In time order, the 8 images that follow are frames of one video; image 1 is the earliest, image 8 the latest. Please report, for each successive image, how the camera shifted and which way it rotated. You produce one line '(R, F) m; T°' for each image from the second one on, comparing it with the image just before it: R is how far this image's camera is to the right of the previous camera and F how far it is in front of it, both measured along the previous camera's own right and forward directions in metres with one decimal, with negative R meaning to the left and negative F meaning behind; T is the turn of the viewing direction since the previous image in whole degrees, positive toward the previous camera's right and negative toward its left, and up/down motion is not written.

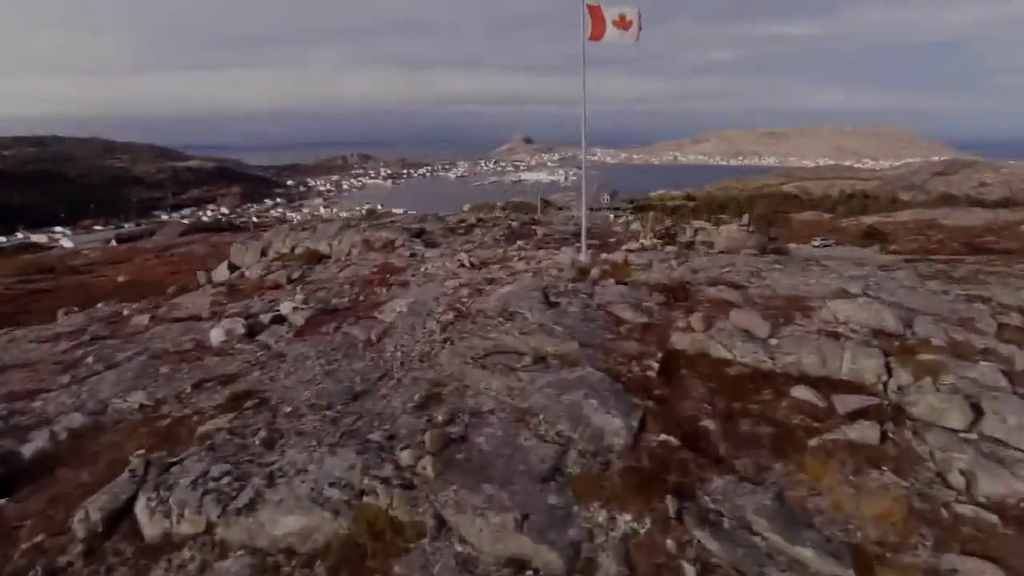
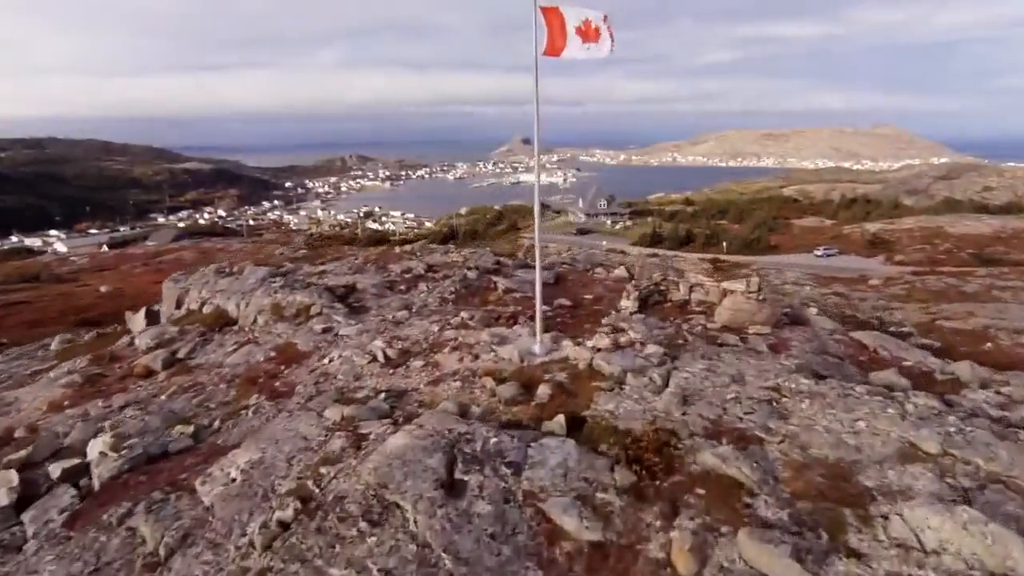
(+0.3, +1.4) m; 0°
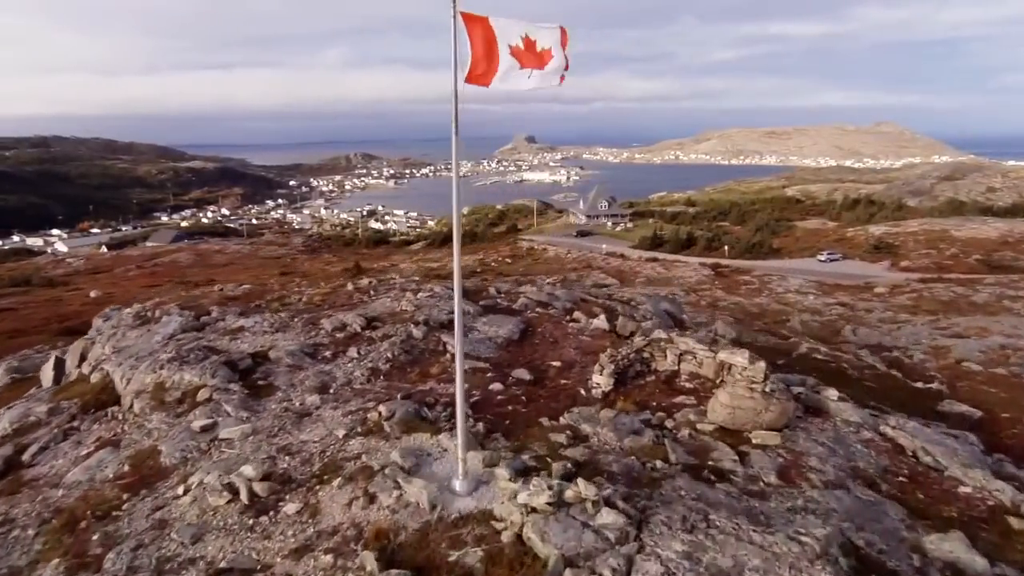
(+0.2, +1.1) m; 0°
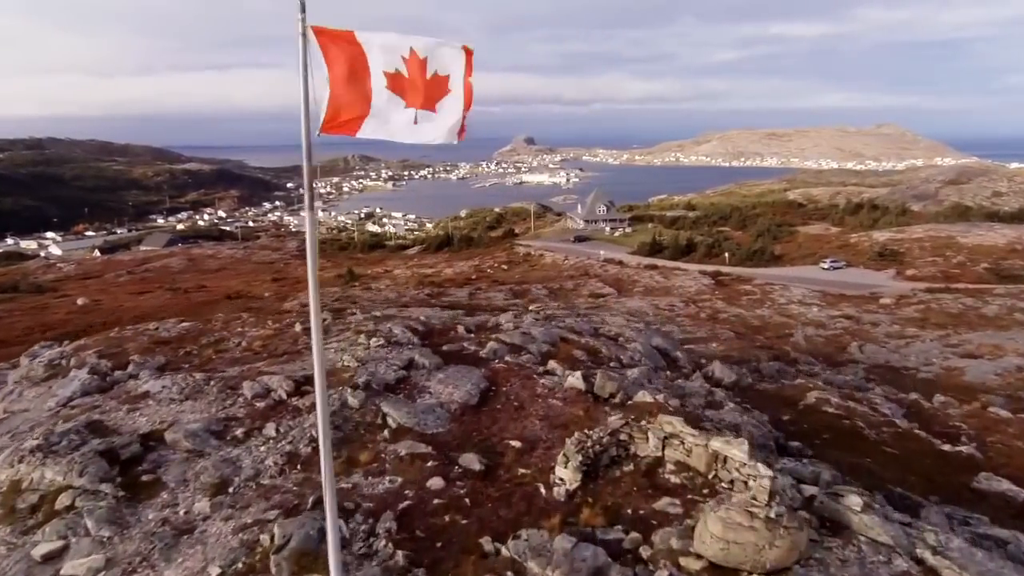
(+0.2, +0.9) m; 0°
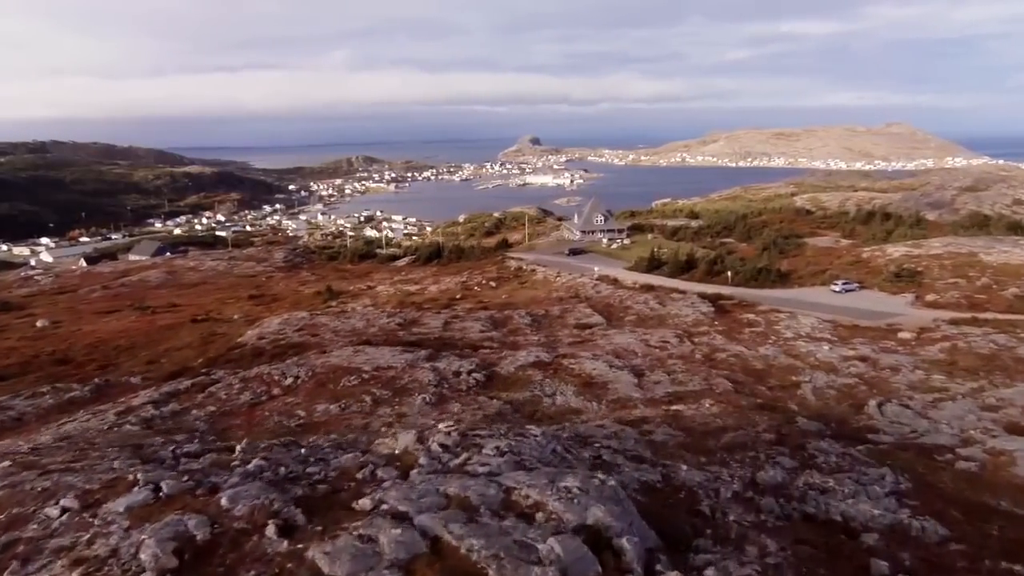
(+0.7, +2.6) m; 0°
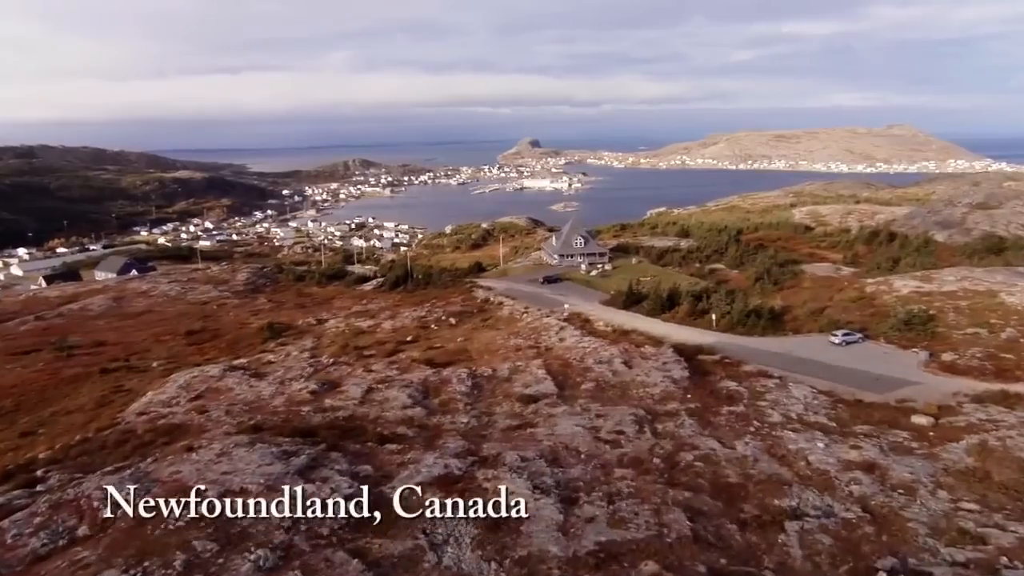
(+1.4, +4.5) m; 0°
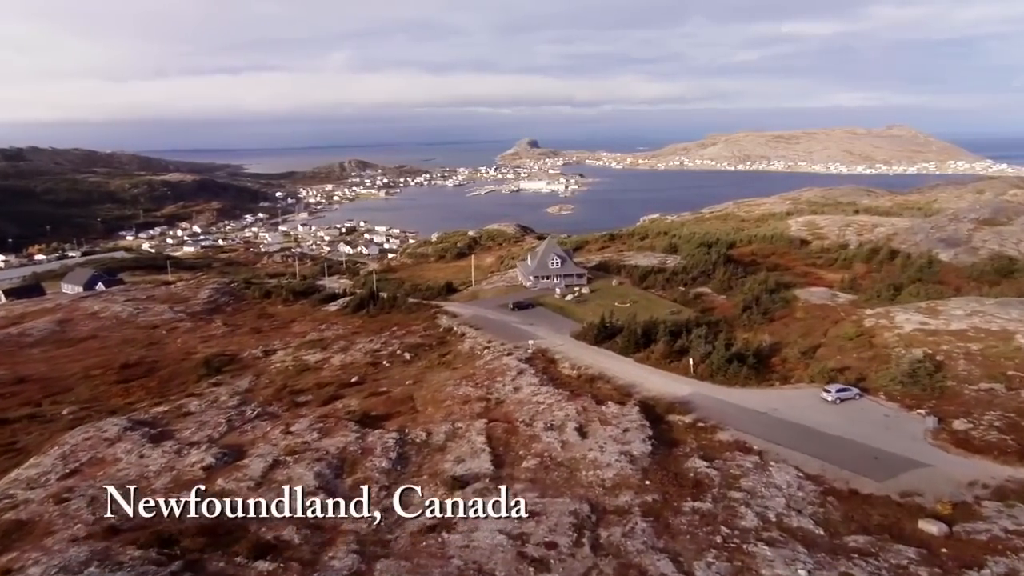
(+1.3, +3.7) m; 0°
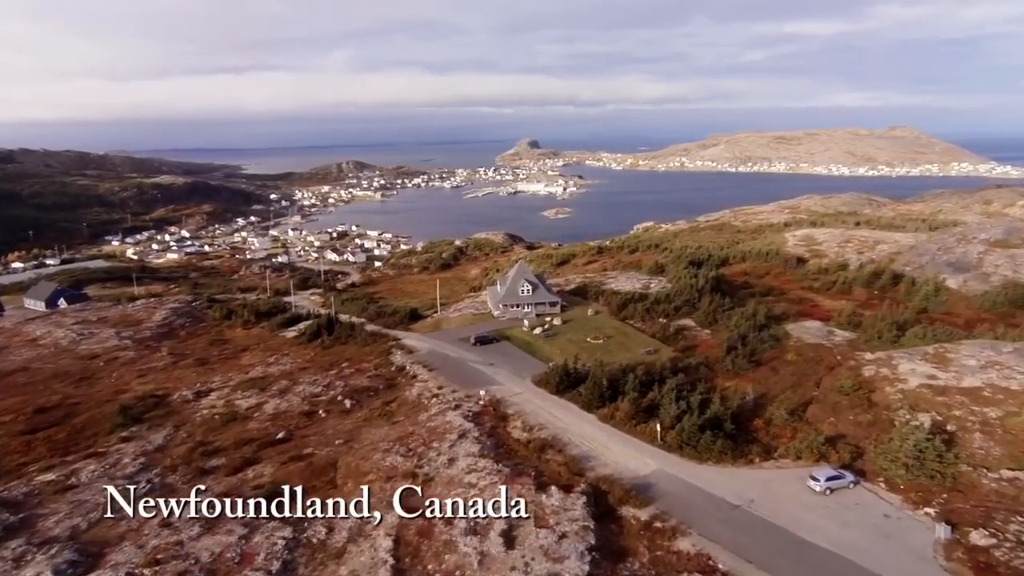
(+1.4, +3.9) m; 0°
